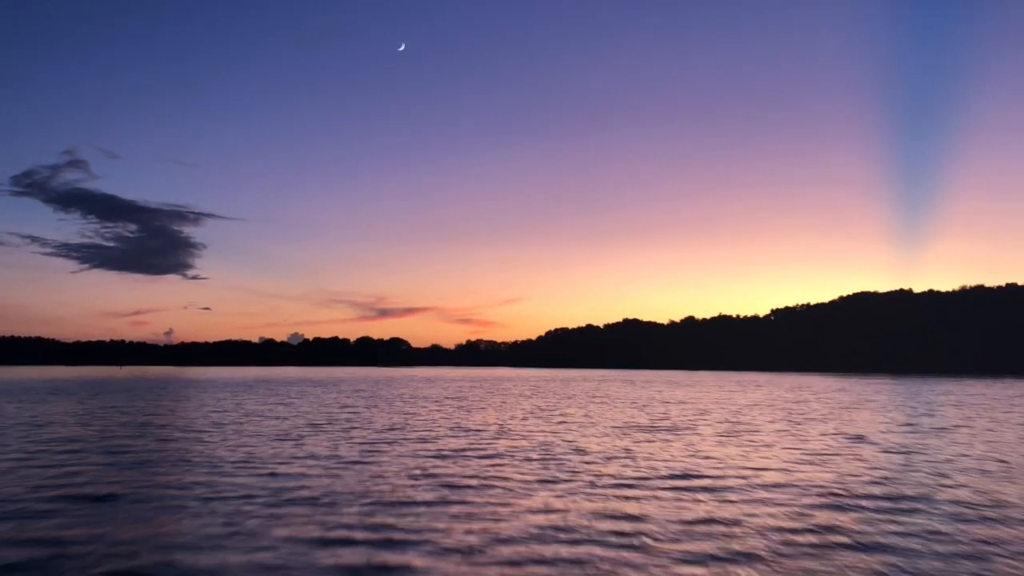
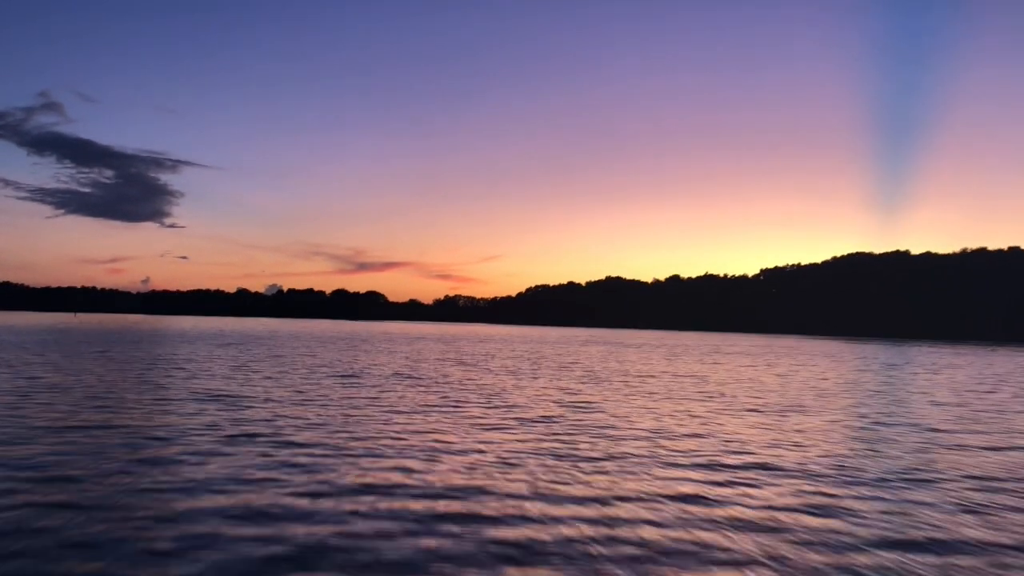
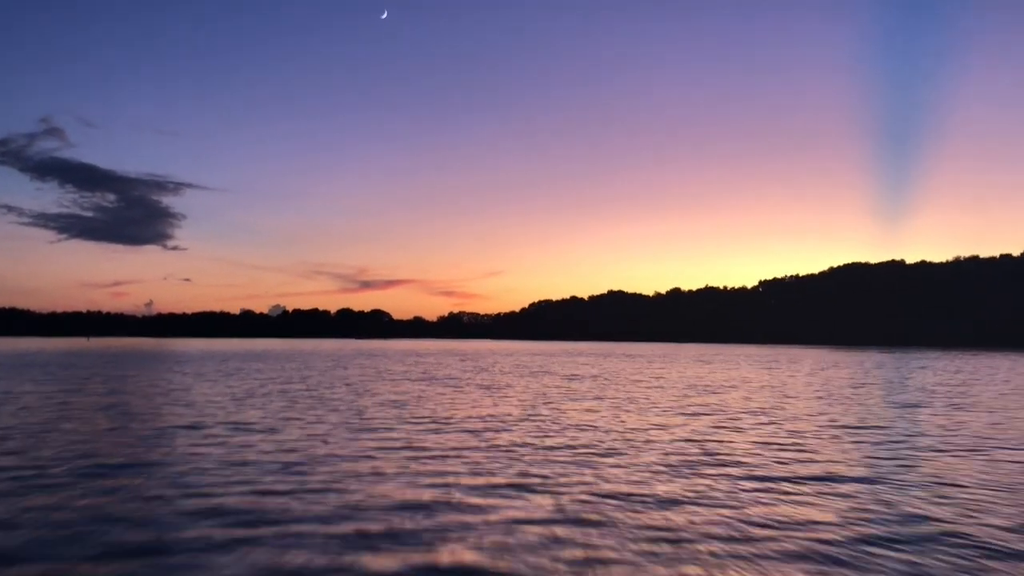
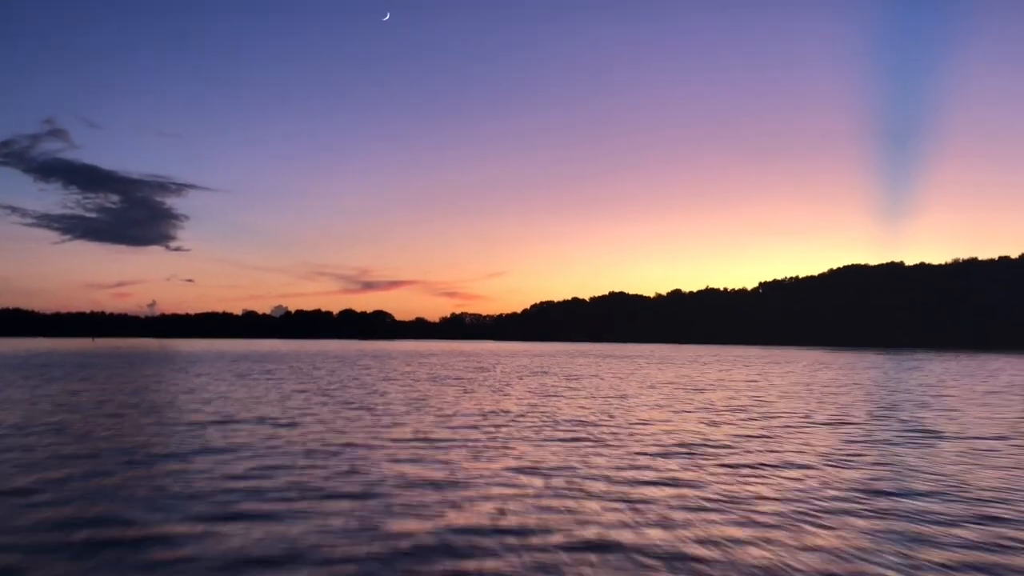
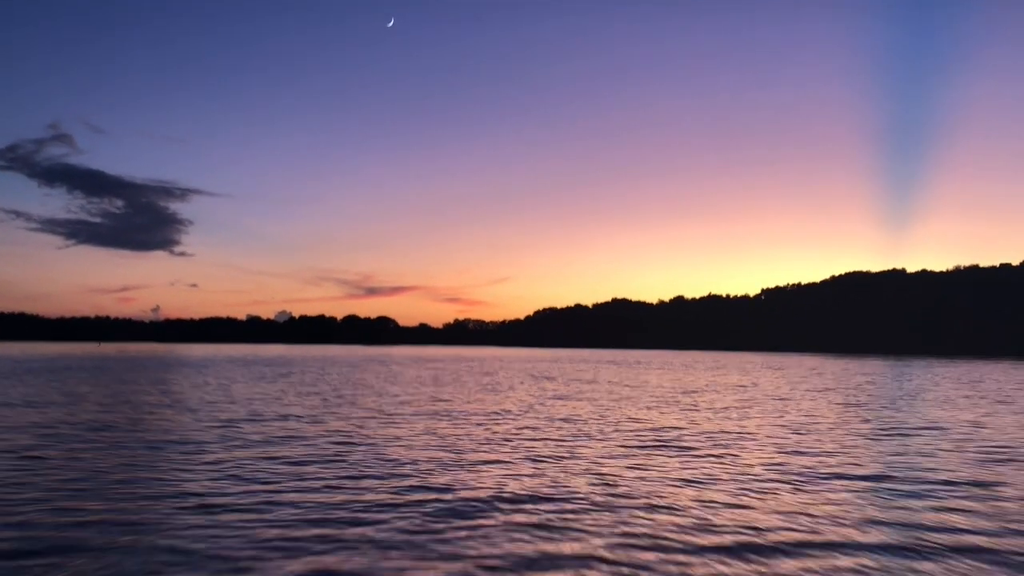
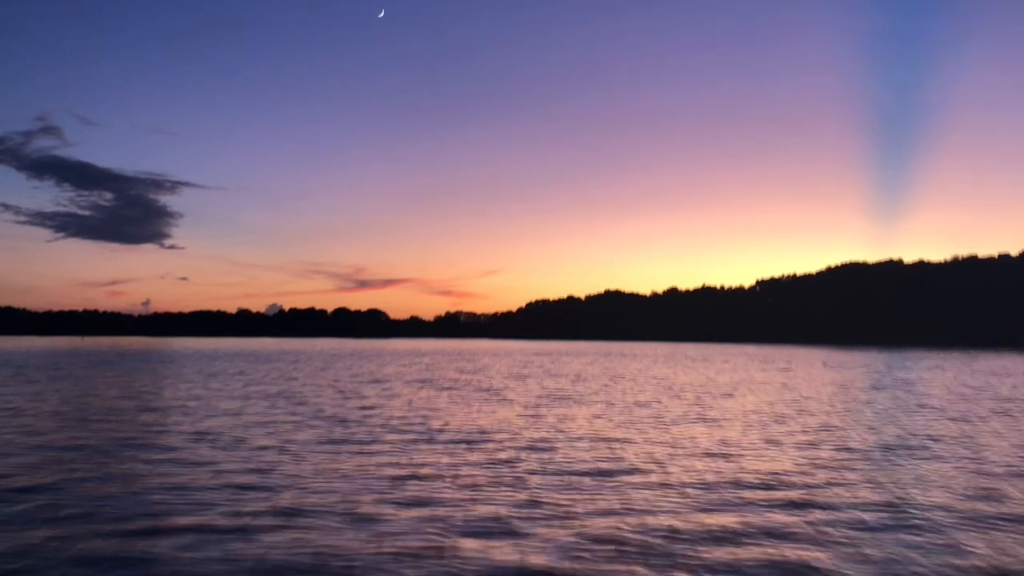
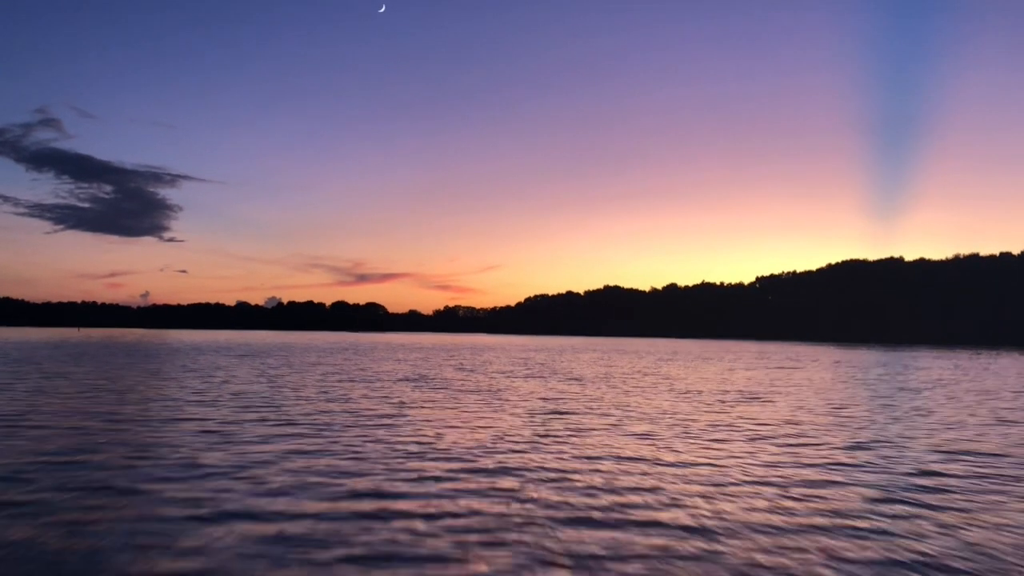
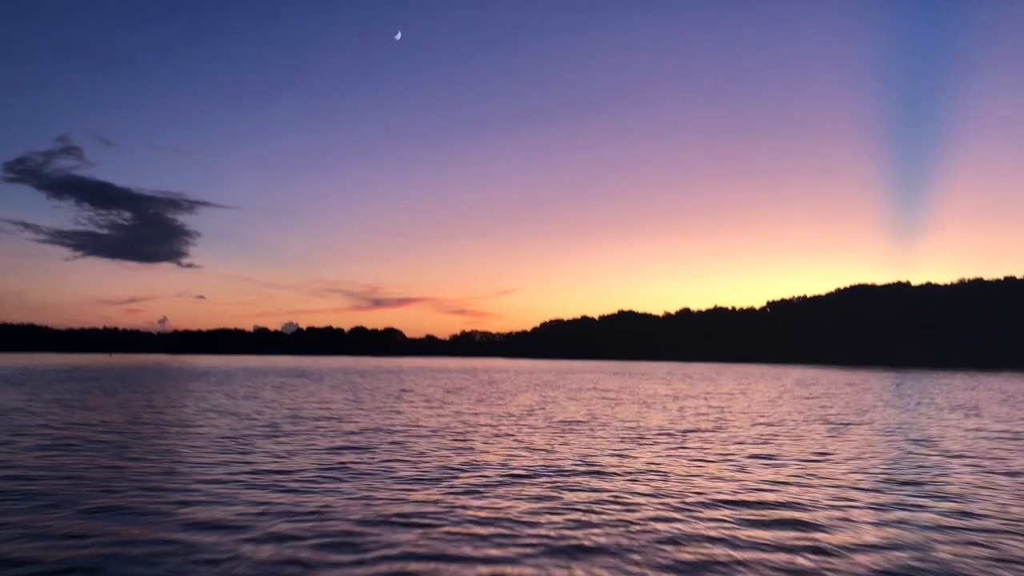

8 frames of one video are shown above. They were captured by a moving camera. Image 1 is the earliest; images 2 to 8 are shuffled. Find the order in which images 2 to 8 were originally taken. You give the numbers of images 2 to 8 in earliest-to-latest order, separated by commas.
8, 5, 4, 3, 6, 7, 2
